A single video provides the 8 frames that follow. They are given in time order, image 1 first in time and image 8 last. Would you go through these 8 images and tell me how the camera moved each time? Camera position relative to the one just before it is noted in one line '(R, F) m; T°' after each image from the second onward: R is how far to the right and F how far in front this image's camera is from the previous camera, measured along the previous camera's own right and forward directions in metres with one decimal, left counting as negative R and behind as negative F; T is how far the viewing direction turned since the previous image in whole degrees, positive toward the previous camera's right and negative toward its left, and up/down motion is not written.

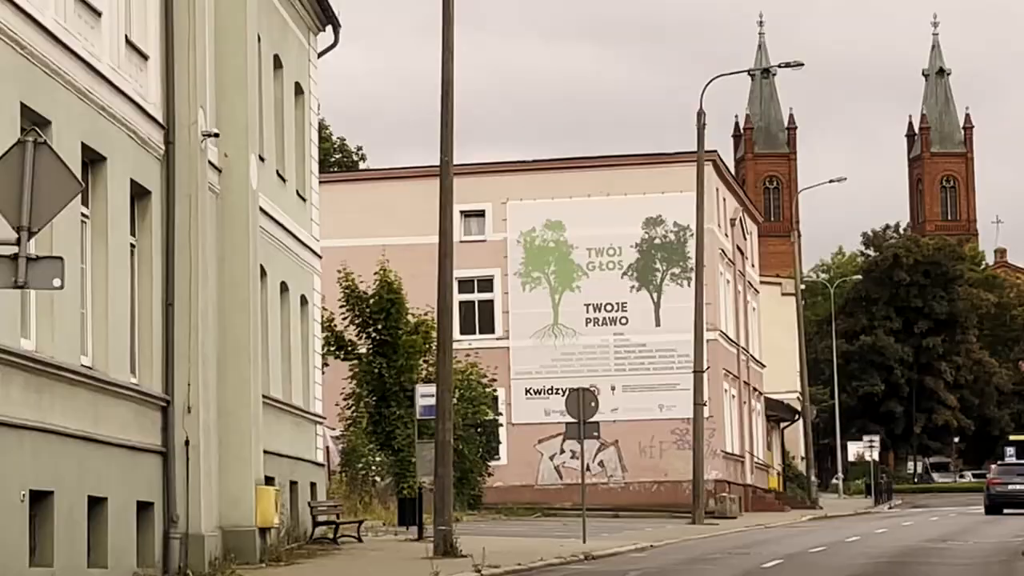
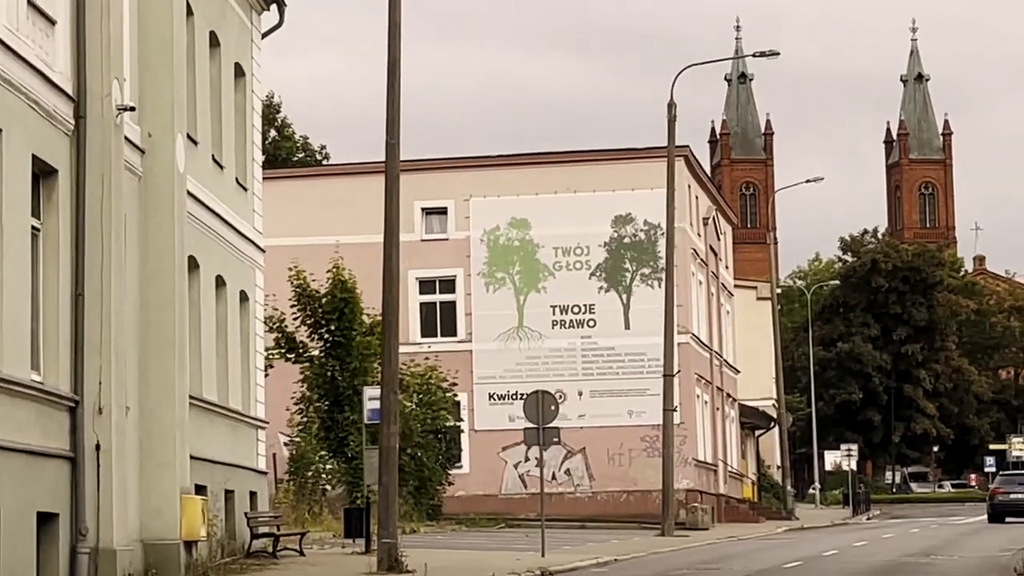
(+0.3, +2.0) m; +1°
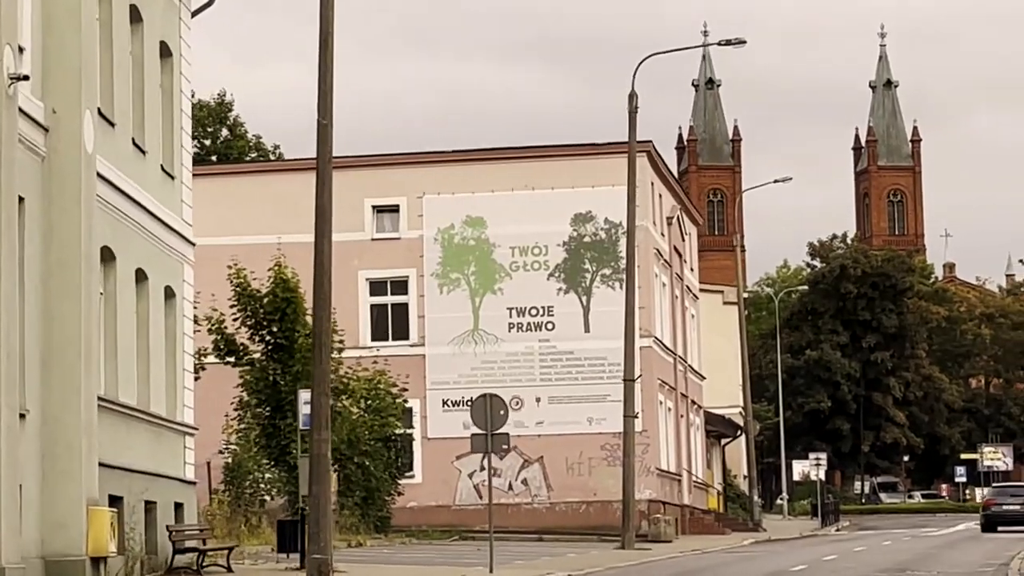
(+0.3, +2.0) m; +1°
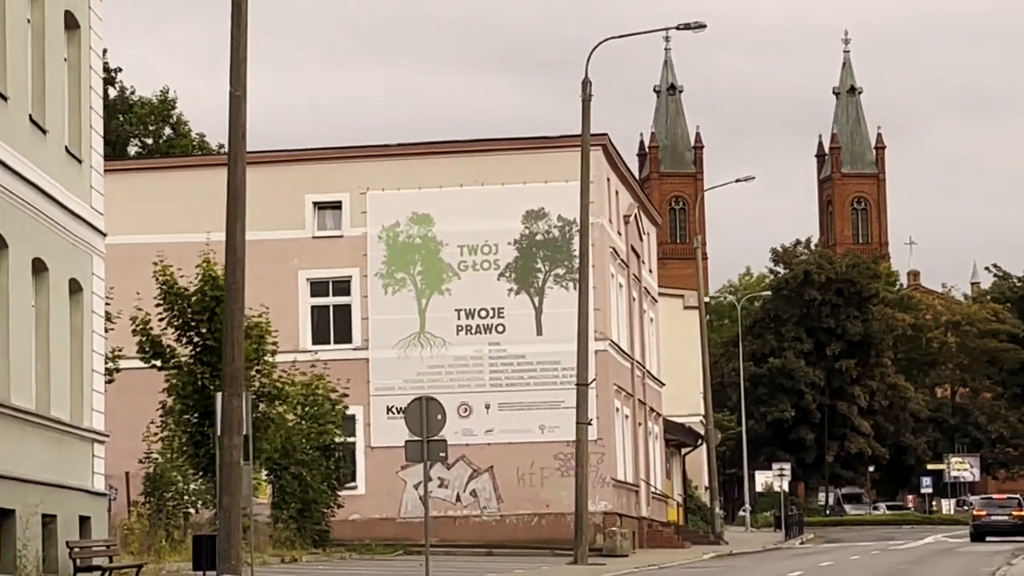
(+0.3, +2.3) m; +1°
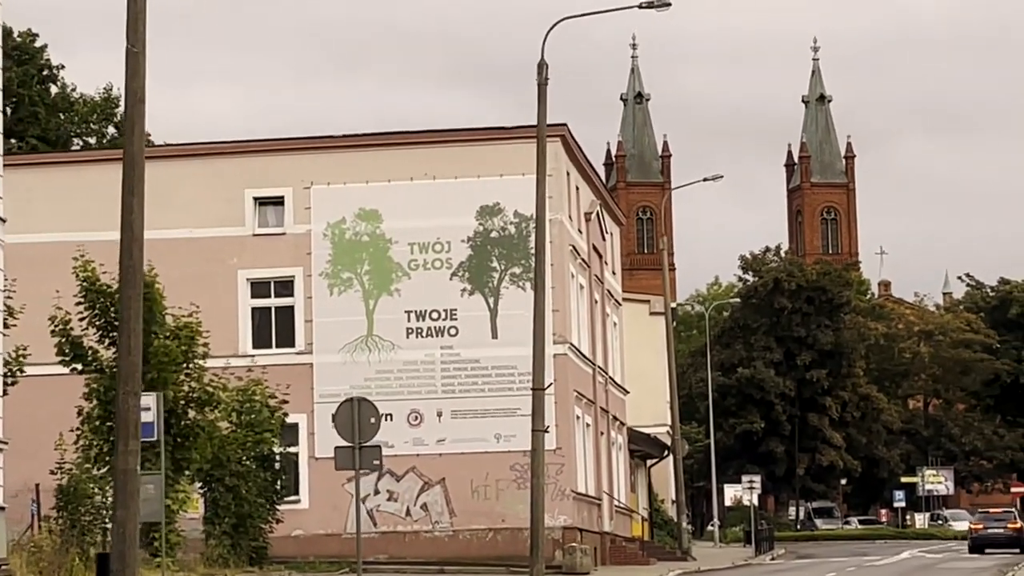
(+0.3, +2.5) m; +1°
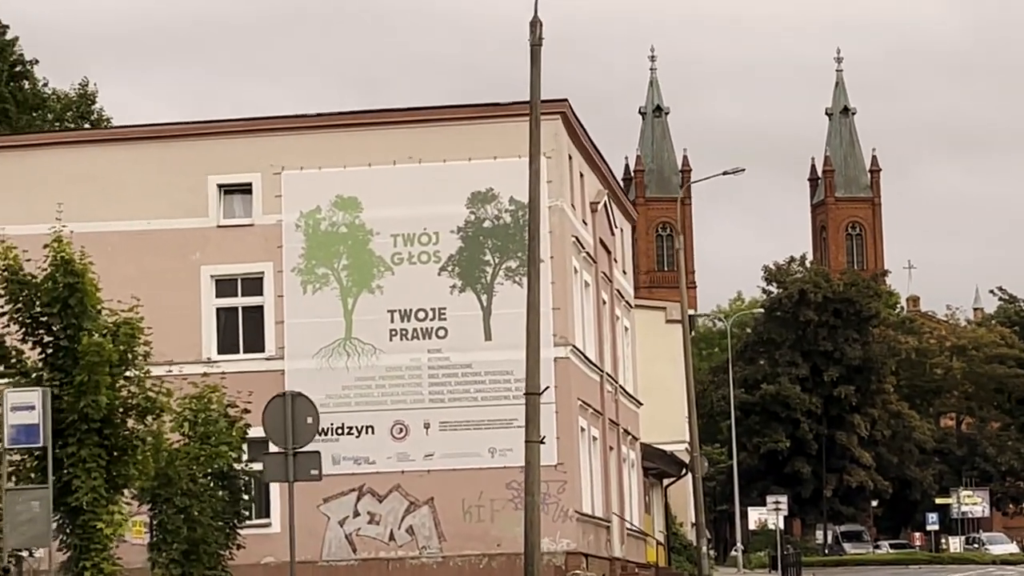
(+0.4, +4.3) m; -1°
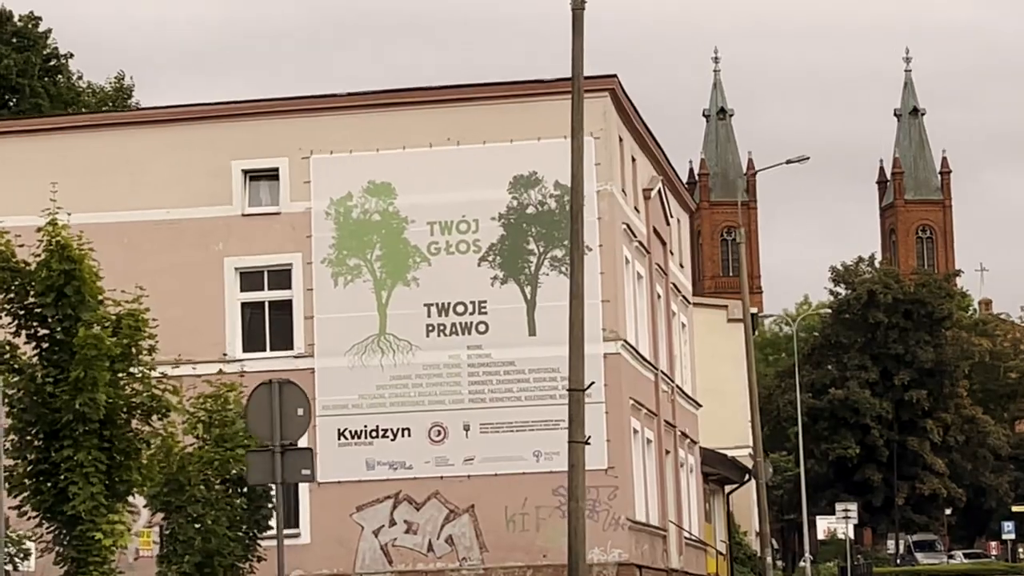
(+0.3, +2.5) m; -2°
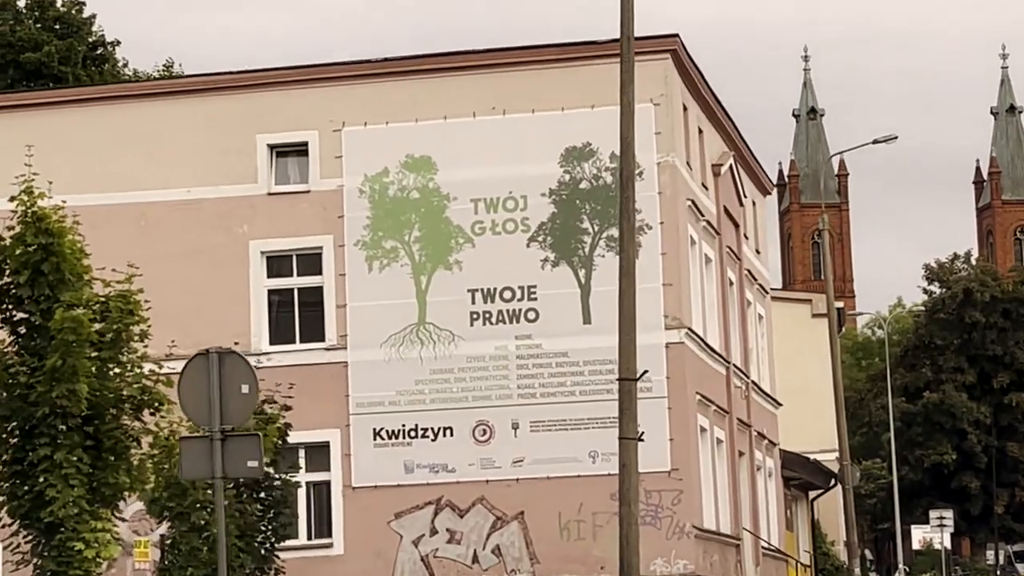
(+0.5, +3.1) m; -2°
